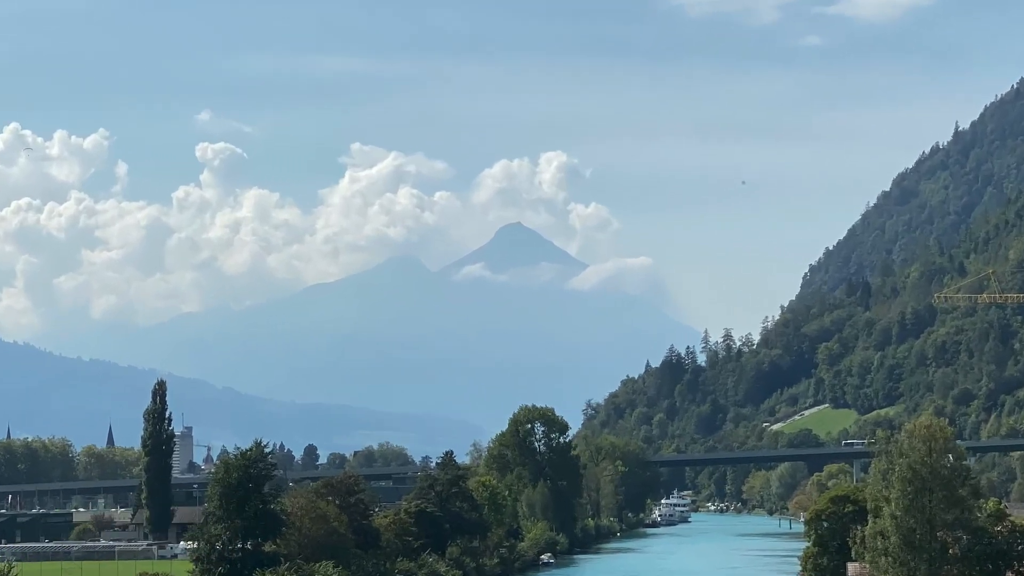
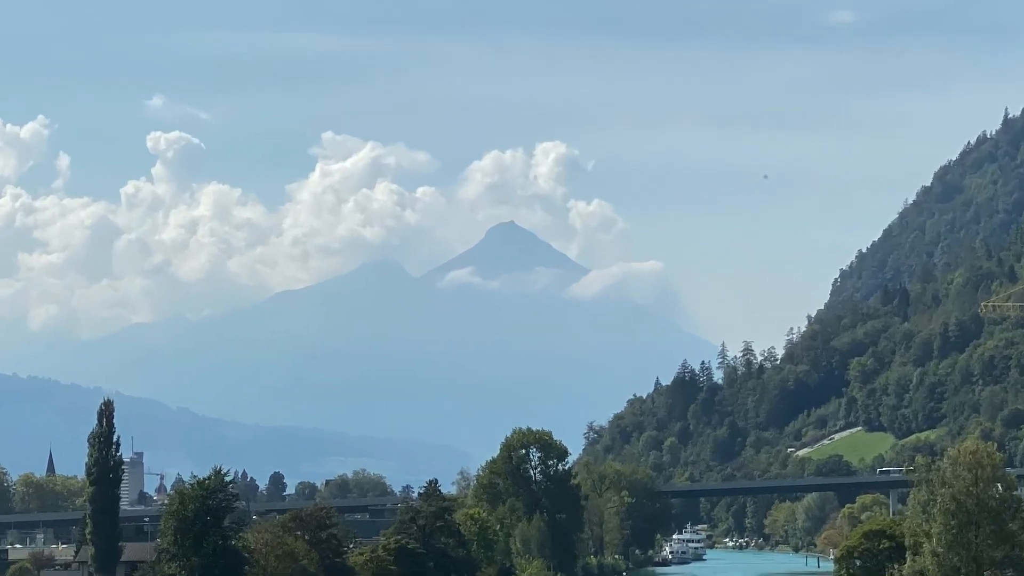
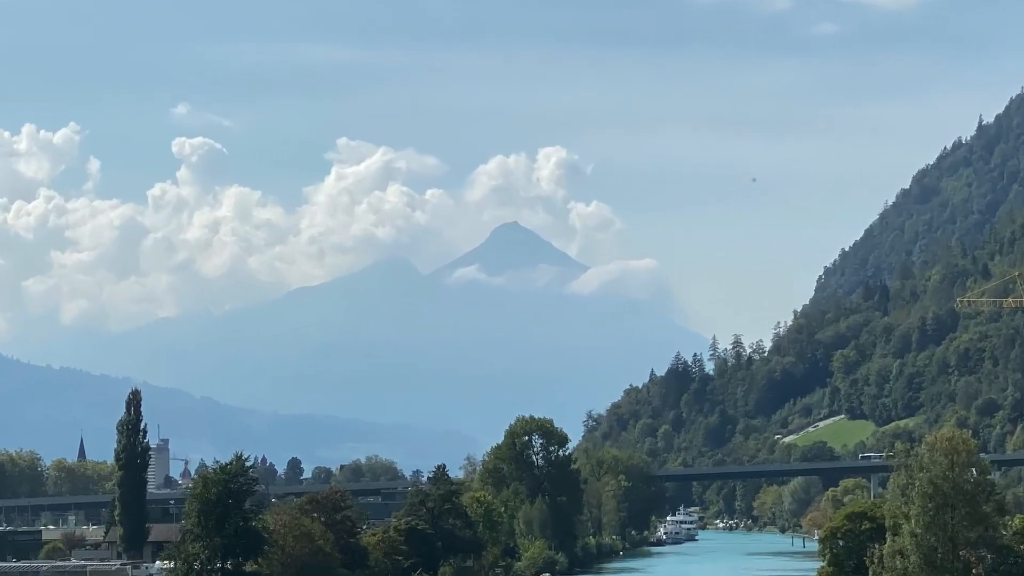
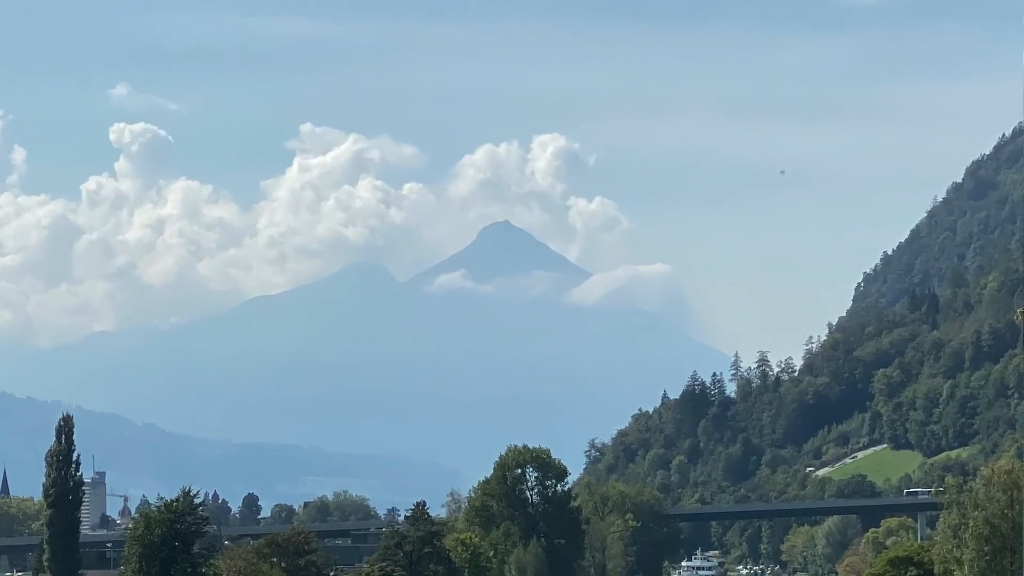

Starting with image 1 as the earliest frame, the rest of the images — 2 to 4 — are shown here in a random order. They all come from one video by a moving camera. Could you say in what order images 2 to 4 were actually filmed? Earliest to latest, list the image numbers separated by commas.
3, 2, 4
